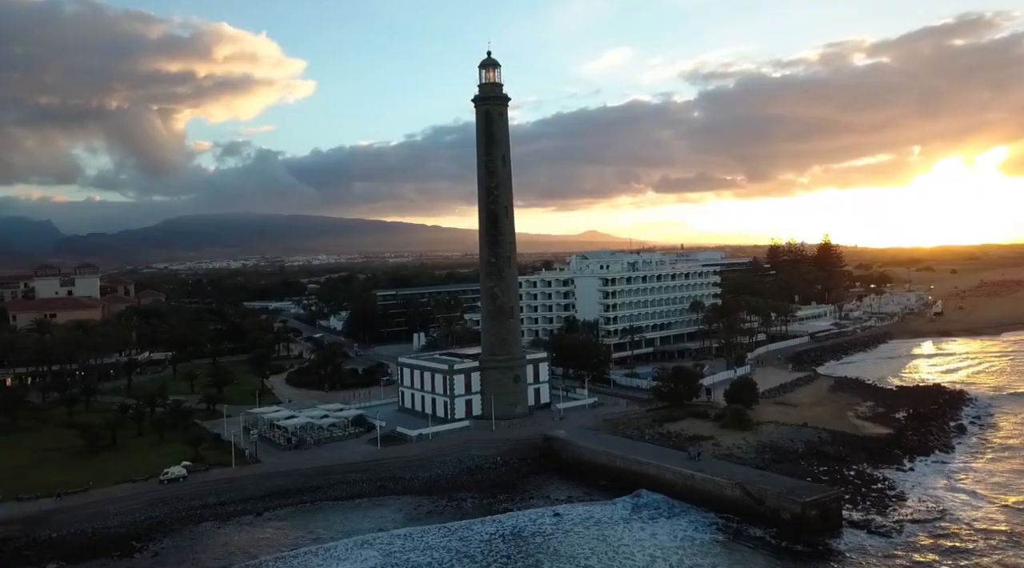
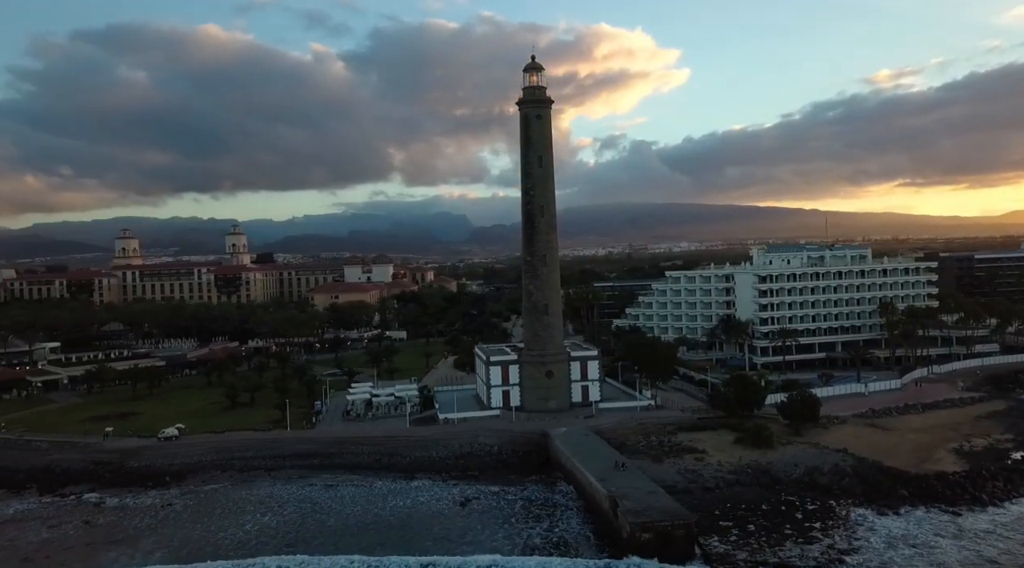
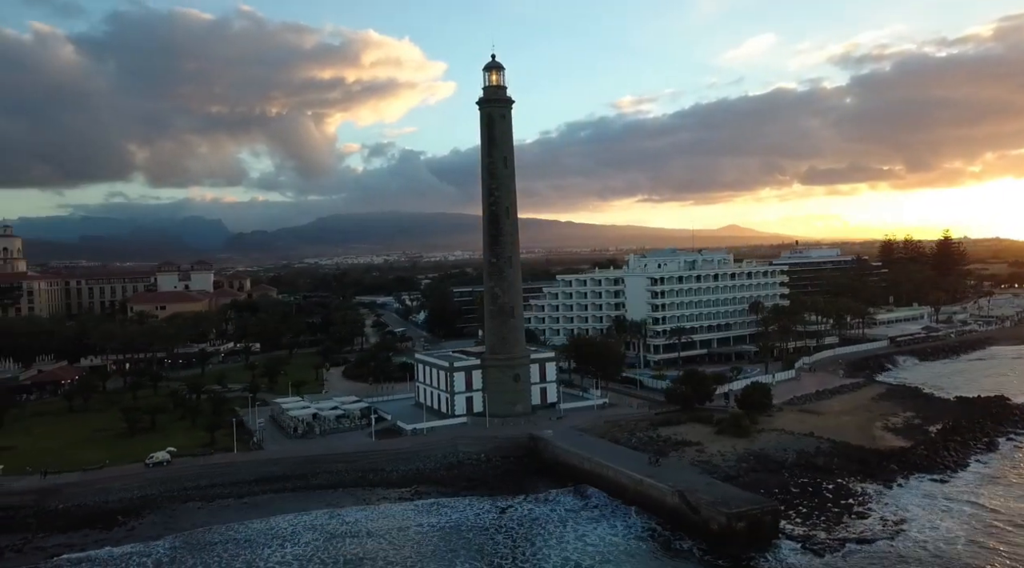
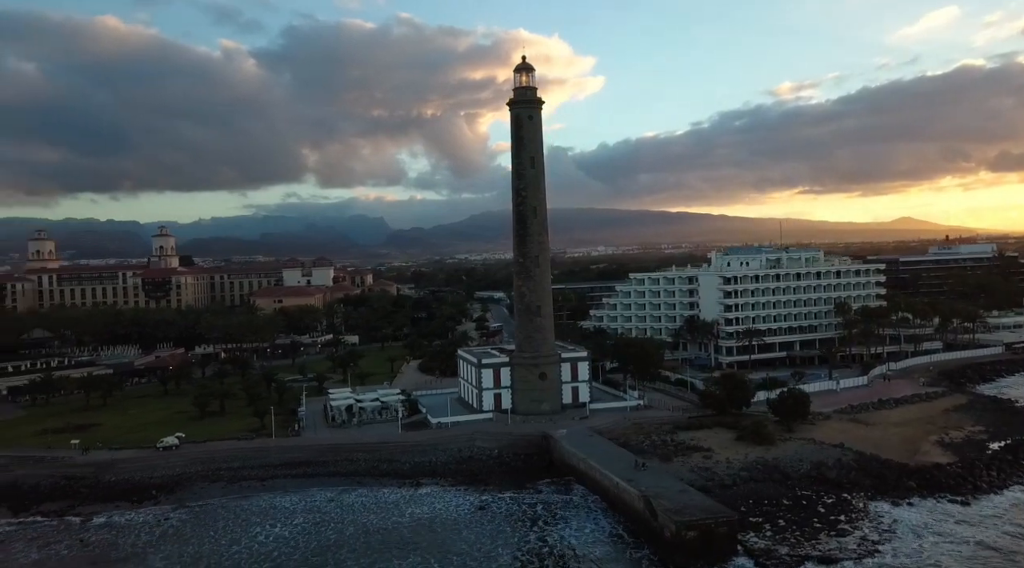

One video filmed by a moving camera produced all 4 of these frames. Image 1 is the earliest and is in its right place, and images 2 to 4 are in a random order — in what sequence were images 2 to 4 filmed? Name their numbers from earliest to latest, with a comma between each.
3, 4, 2
